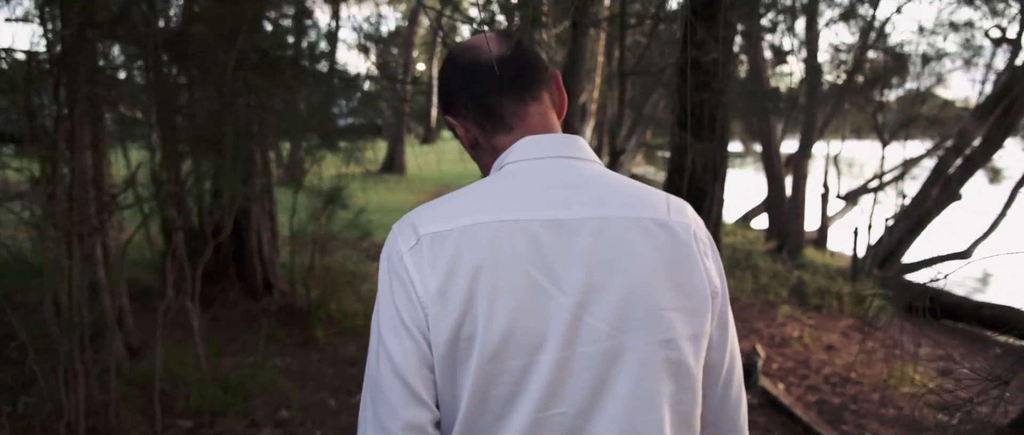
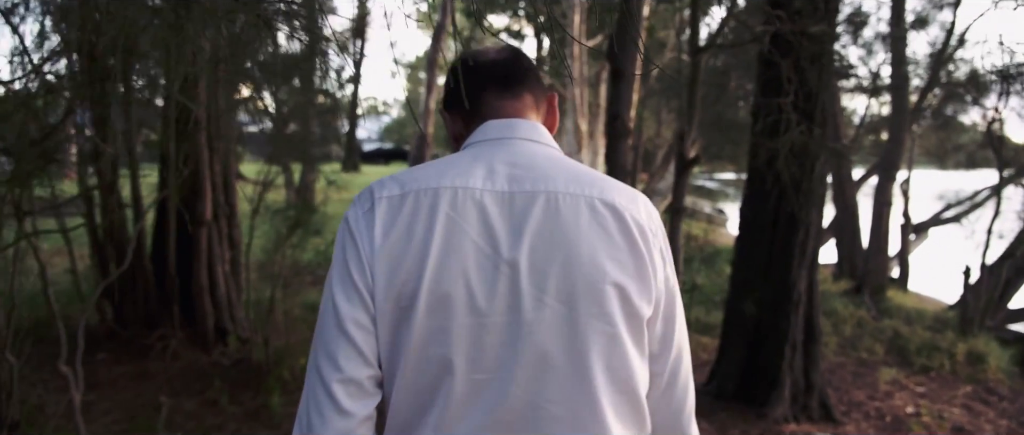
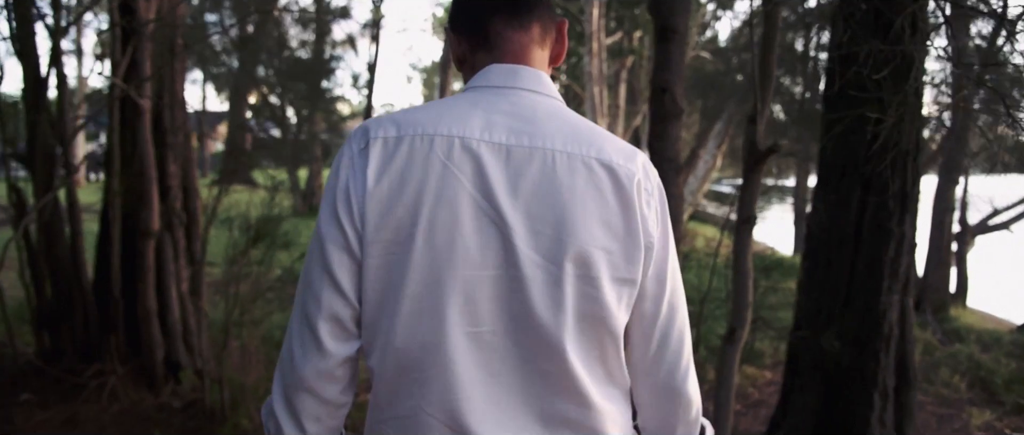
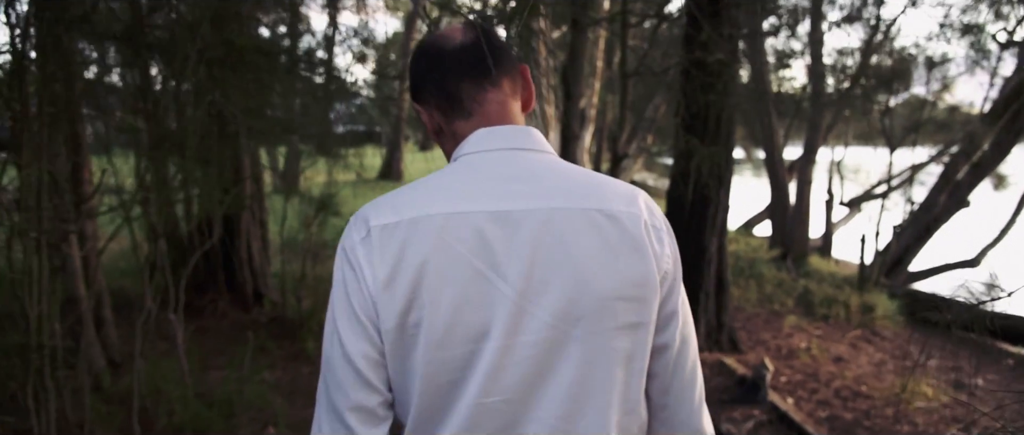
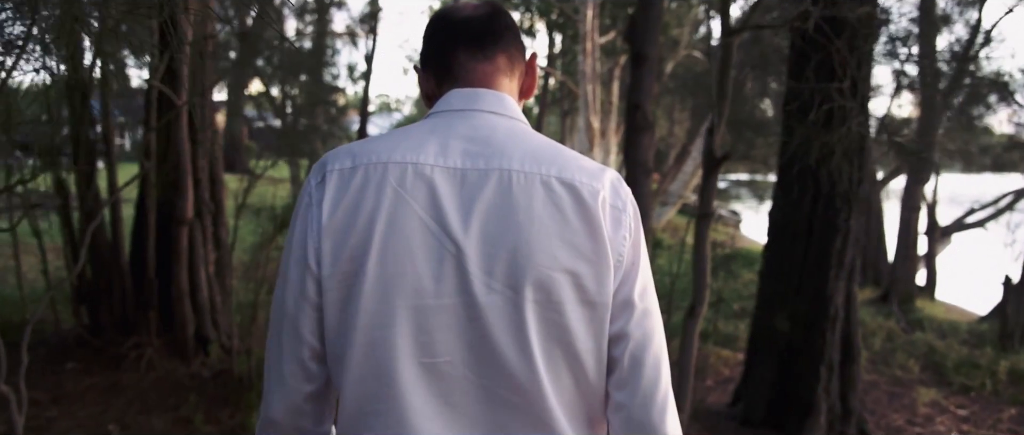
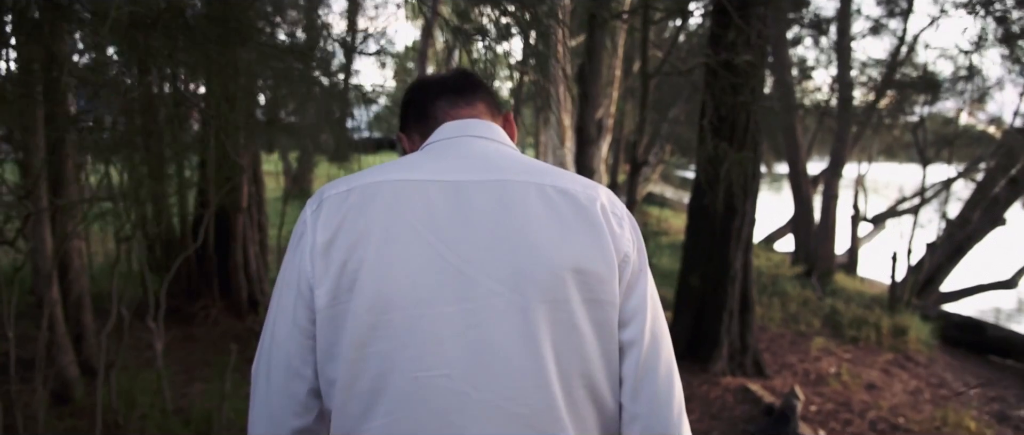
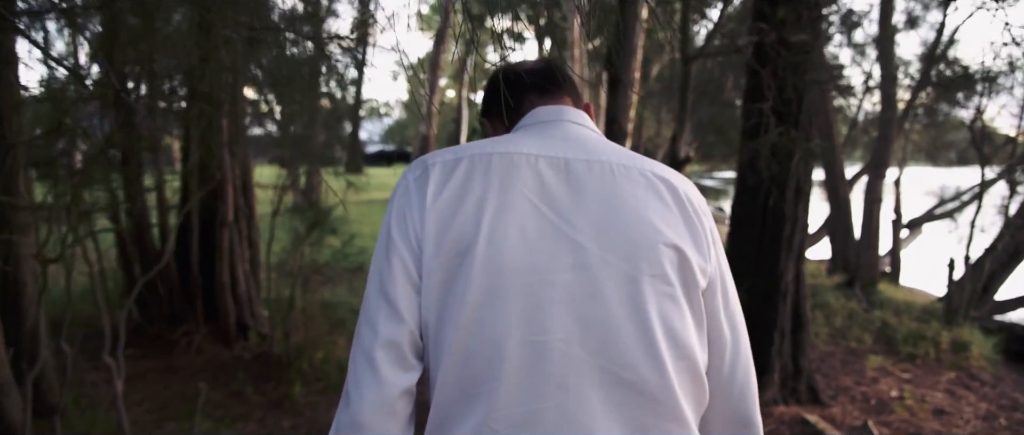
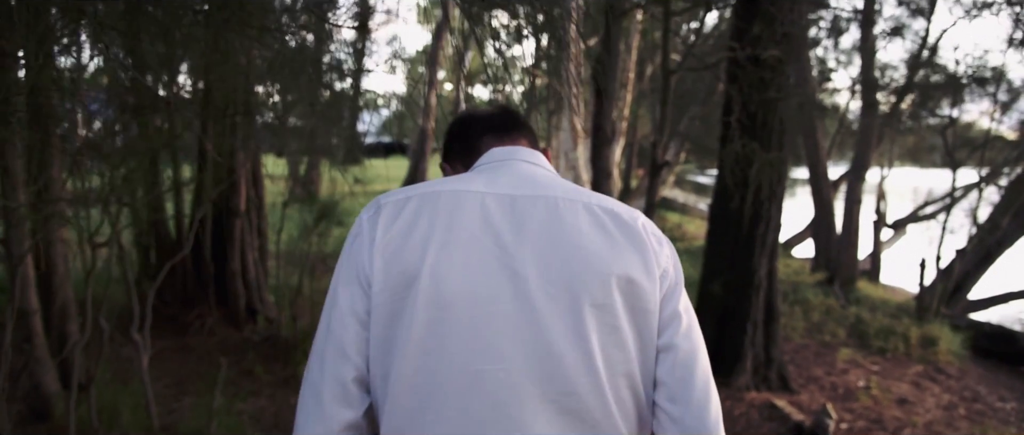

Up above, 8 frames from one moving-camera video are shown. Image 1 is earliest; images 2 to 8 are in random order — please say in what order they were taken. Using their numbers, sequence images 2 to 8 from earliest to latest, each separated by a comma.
4, 6, 8, 7, 2, 5, 3
